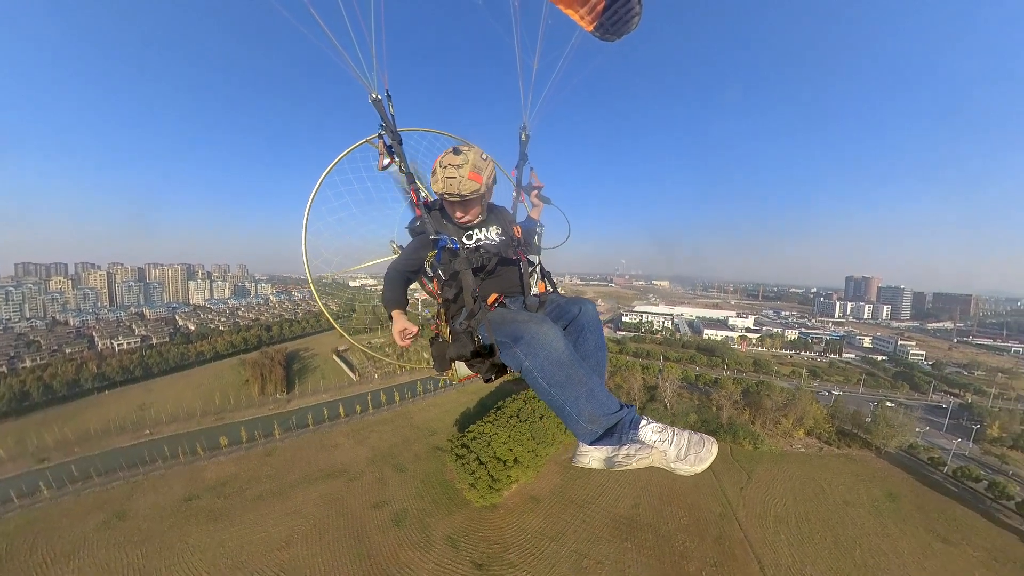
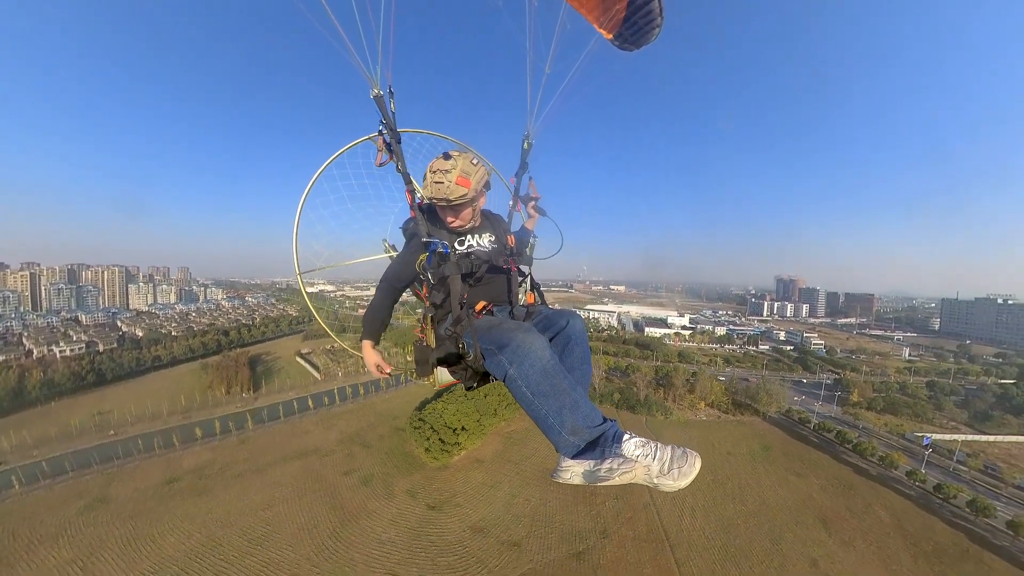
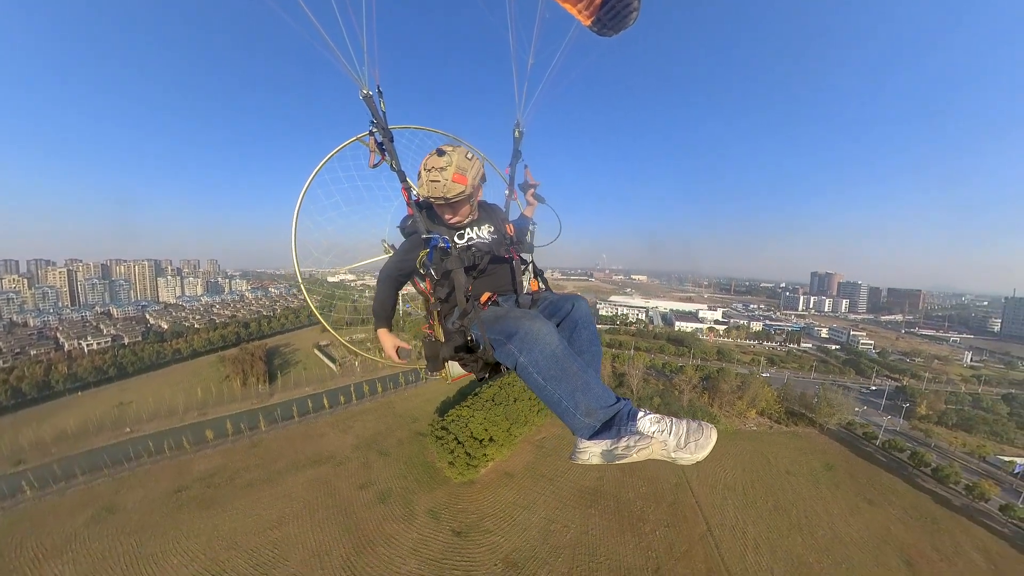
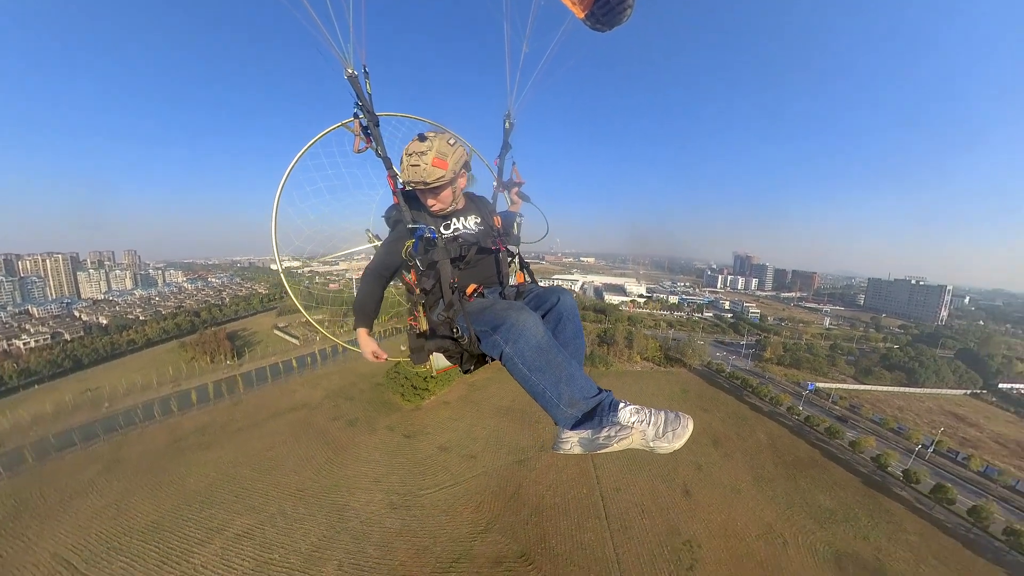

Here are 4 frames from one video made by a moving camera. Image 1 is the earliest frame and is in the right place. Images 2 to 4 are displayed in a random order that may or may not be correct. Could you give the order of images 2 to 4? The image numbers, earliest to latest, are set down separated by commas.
3, 2, 4
